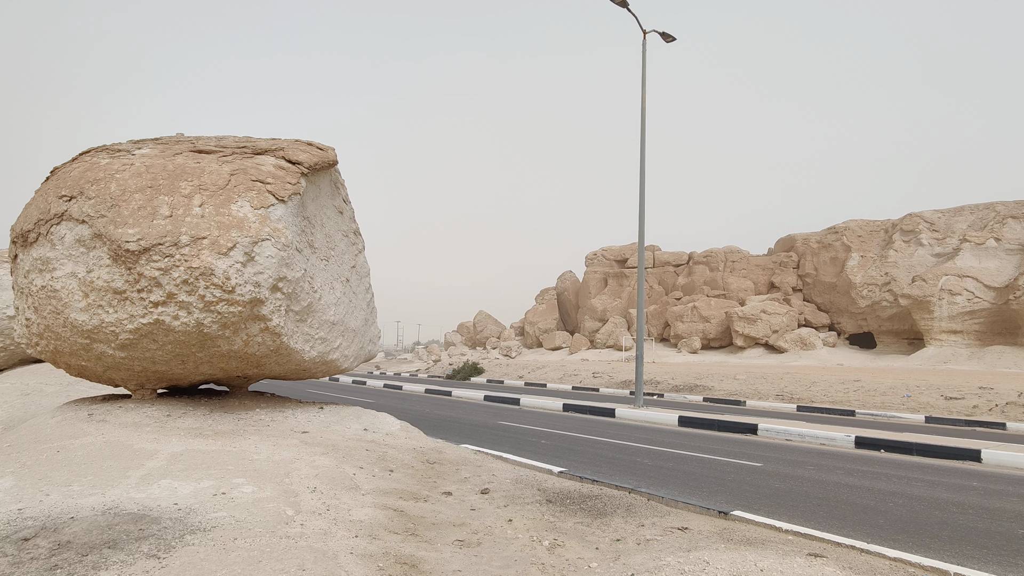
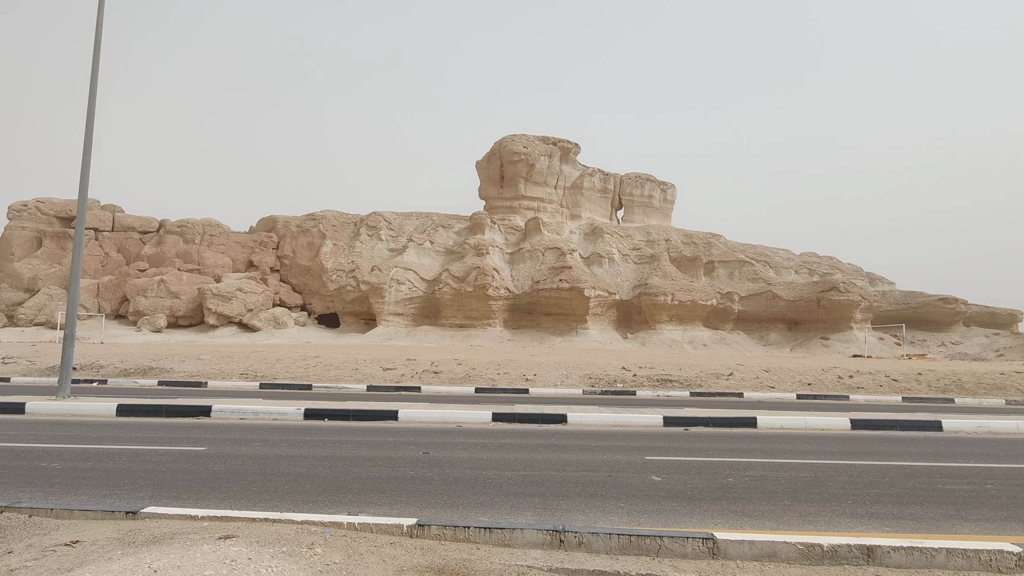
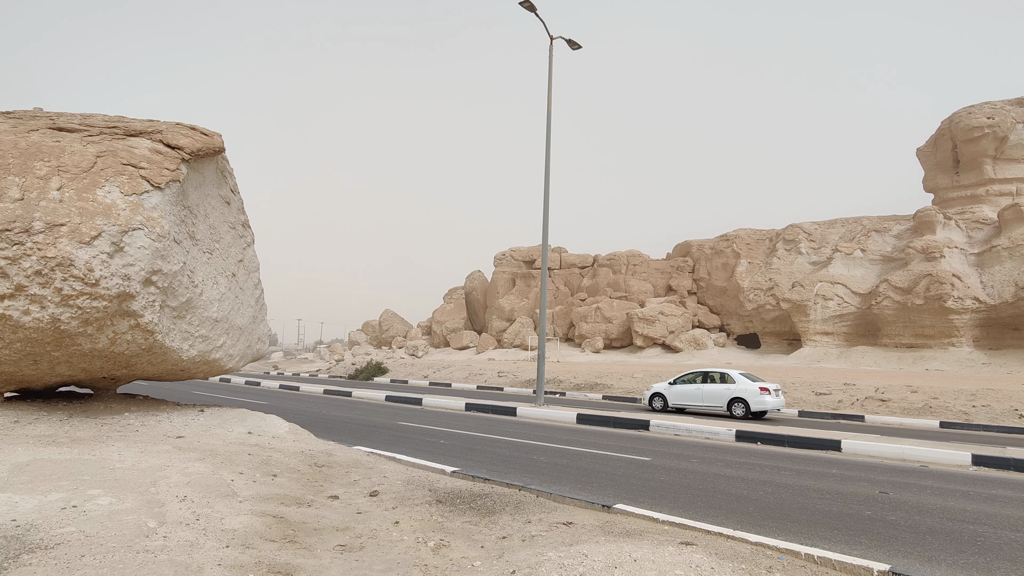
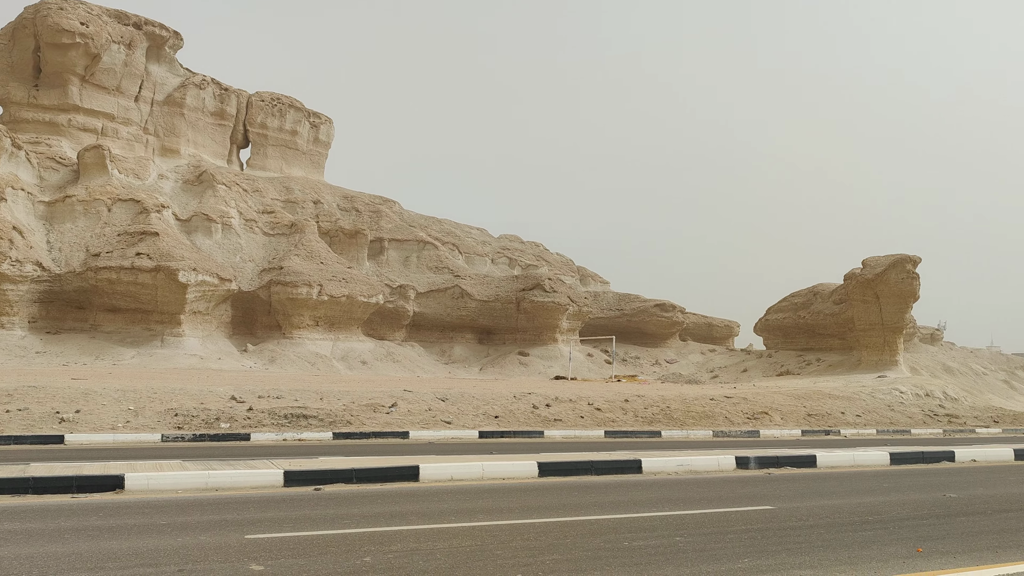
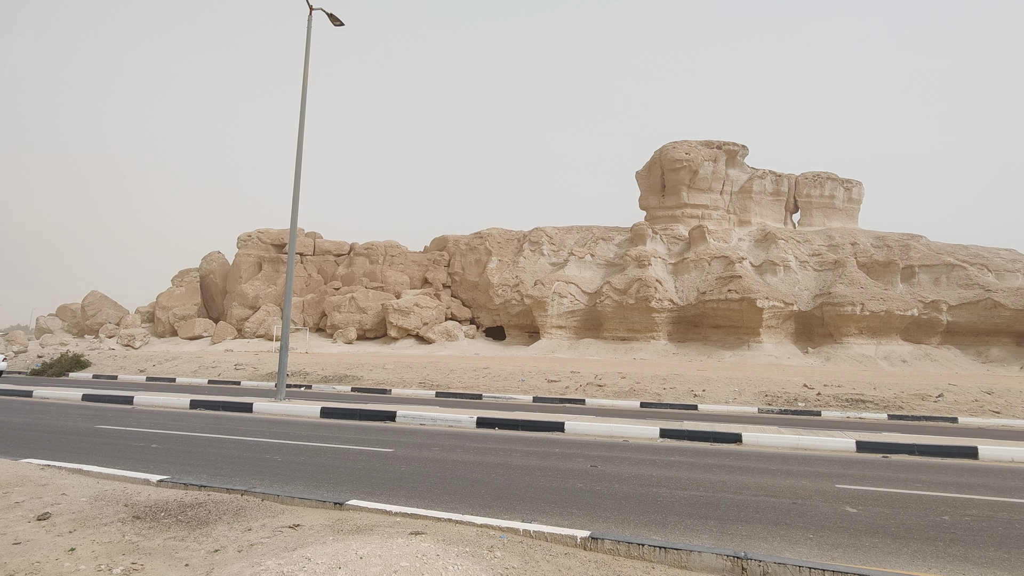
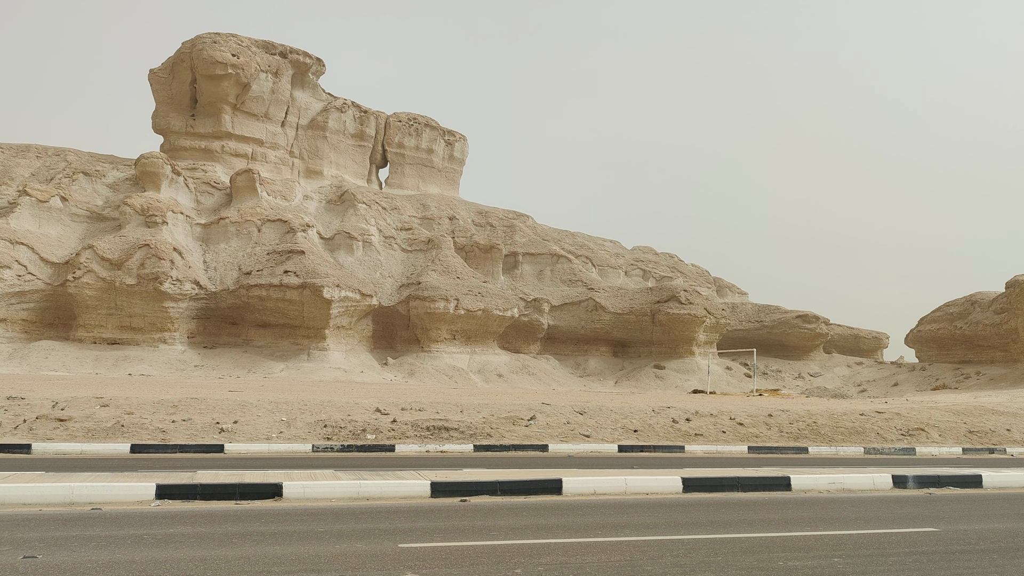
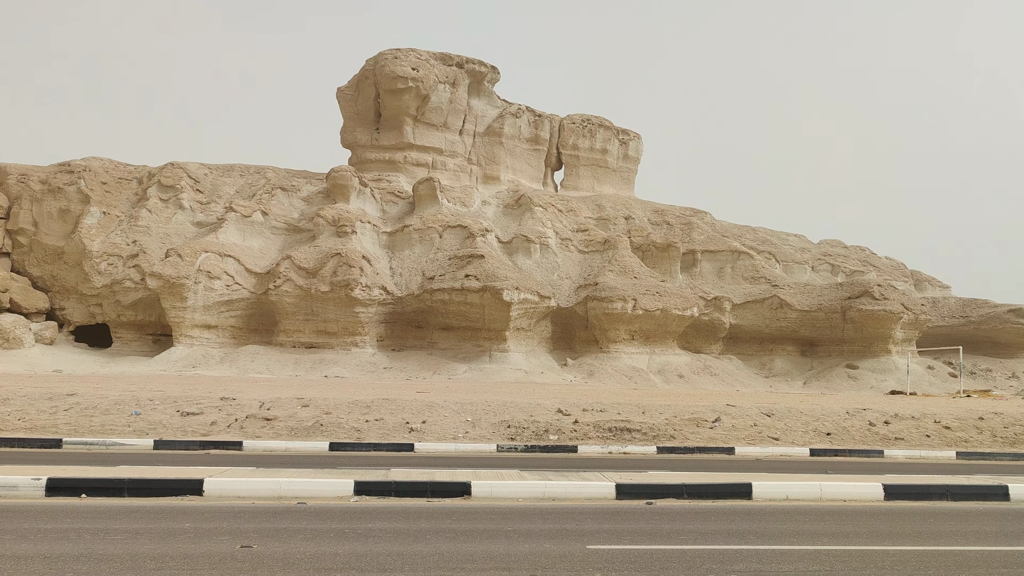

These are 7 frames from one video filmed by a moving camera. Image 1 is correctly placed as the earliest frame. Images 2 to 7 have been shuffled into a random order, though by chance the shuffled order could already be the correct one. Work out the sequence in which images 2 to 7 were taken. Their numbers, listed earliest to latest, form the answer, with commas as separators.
3, 5, 2, 7, 6, 4
